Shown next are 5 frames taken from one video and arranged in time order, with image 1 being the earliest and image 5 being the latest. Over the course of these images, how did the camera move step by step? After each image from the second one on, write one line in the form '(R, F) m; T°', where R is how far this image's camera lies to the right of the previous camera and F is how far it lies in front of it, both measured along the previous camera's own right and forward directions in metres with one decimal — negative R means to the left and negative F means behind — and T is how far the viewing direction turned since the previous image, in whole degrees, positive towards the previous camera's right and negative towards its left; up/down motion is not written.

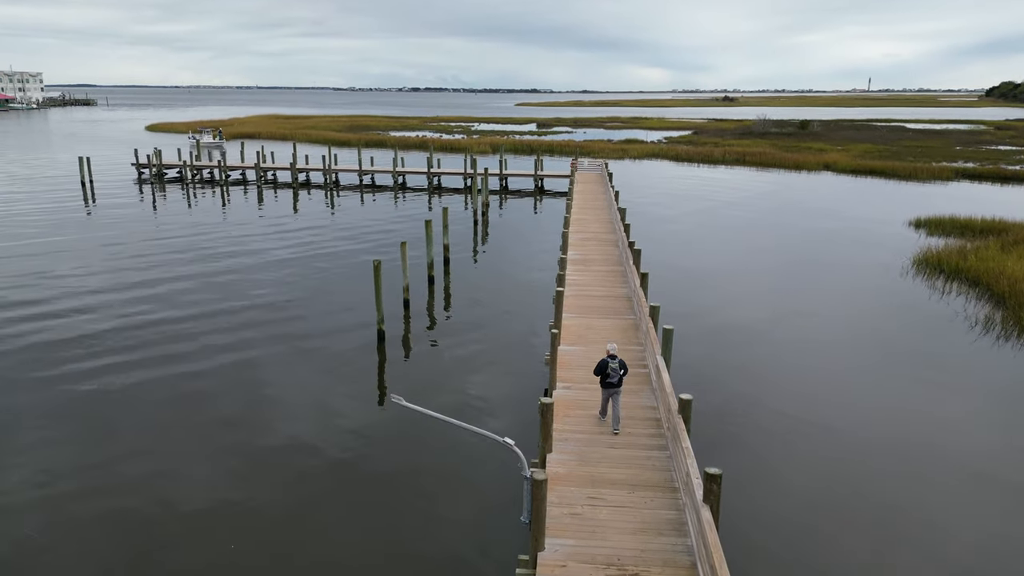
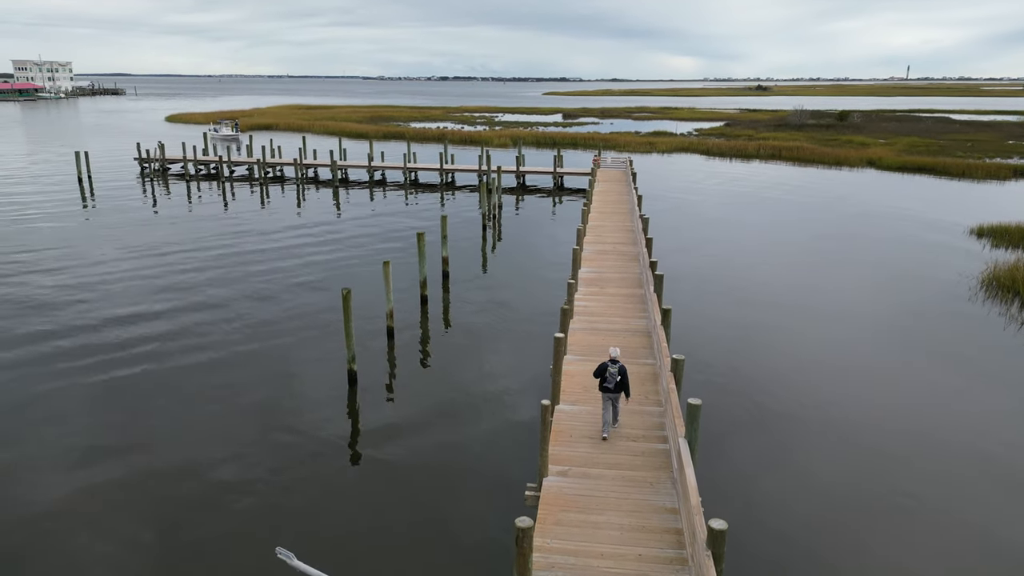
(+0.6, +2.4) m; -2°
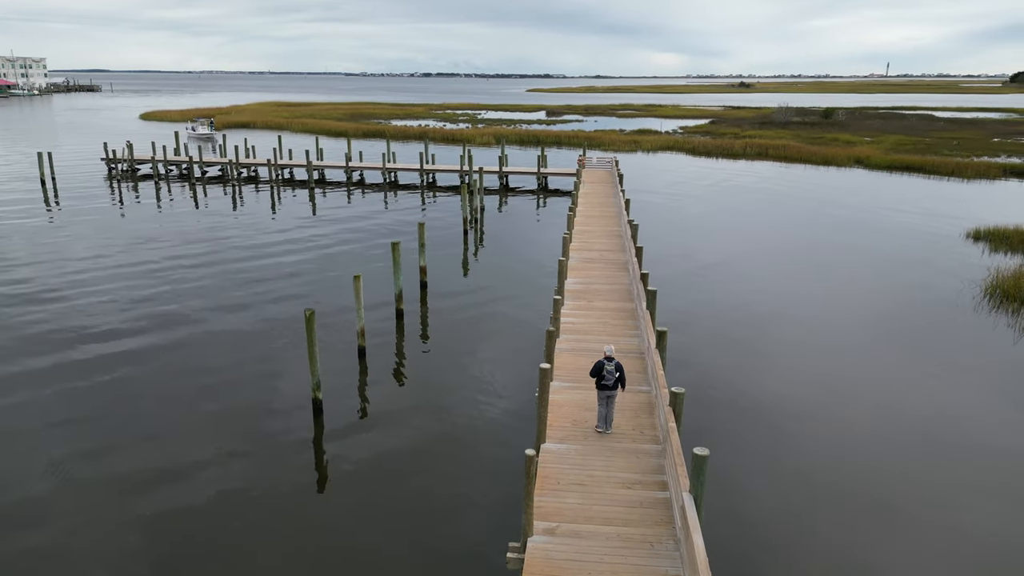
(+0.1, +1.1) m; +1°
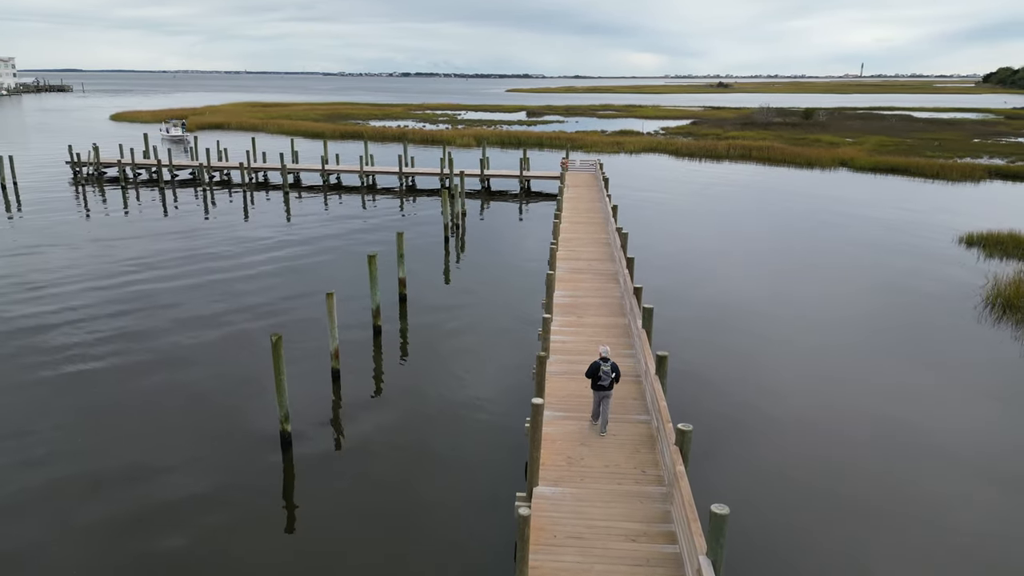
(-0.1, +0.9) m; +2°
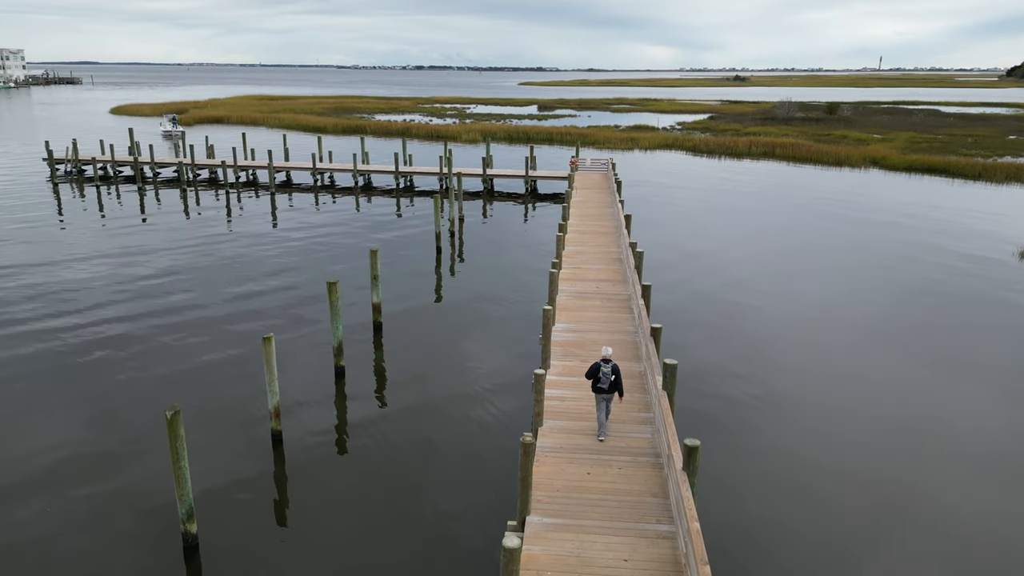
(+0.4, +2.6) m; -1°
